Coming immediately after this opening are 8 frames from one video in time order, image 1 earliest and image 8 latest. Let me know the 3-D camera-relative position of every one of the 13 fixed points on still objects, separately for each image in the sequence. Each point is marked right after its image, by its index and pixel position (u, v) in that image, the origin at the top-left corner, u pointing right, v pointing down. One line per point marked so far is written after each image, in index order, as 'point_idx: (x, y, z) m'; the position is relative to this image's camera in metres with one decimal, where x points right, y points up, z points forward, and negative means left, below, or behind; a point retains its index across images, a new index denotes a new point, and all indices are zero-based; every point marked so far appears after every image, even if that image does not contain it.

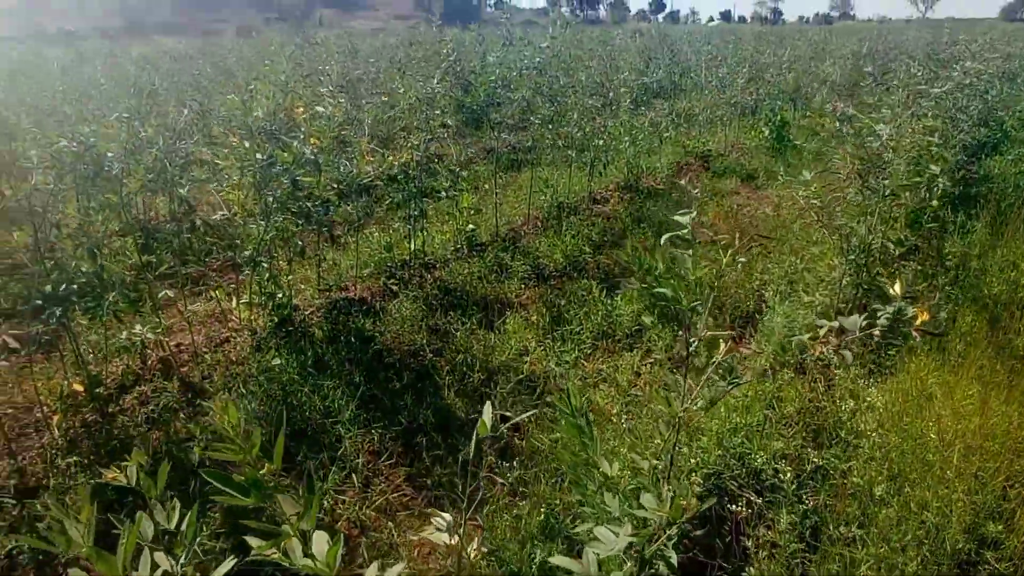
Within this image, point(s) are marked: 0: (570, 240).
0: (+0.5, +0.4, +5.4) m
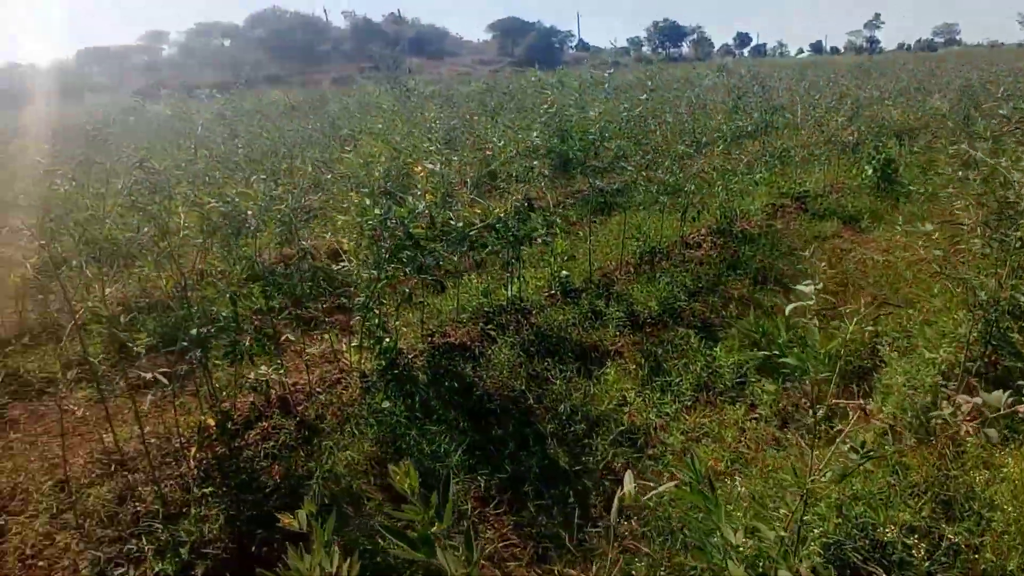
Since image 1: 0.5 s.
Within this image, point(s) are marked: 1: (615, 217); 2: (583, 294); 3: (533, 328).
0: (+1.3, 0.0, +5.3) m
1: (+1.2, +0.8, +7.2) m
2: (+0.6, -0.1, +5.2) m
3: (+0.2, -0.3, +4.6) m
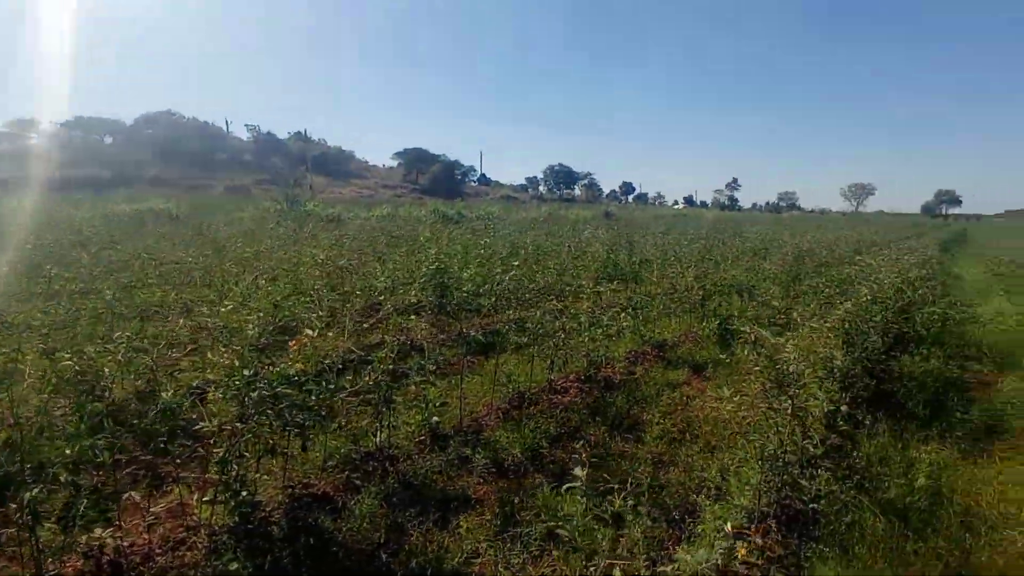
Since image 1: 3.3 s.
0: (+0.2, -1.3, +5.7) m
1: (-0.3, -0.9, +7.6) m
2: (-0.5, -1.3, +5.4) m
3: (-0.9, -1.5, +4.7) m
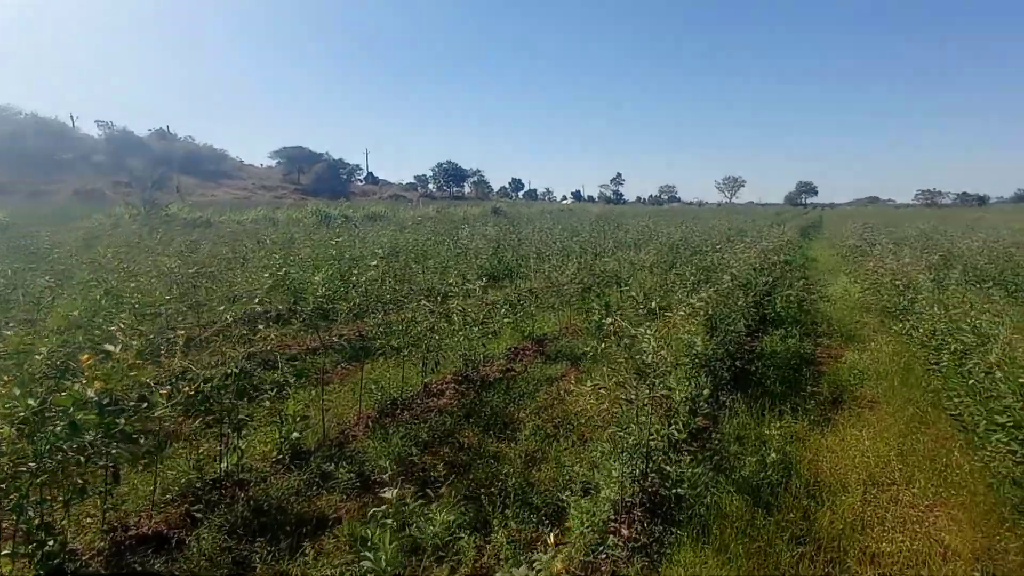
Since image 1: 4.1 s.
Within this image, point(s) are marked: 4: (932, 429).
0: (-1.0, -1.3, +5.4) m
1: (-1.7, -0.9, +7.2) m
2: (-1.6, -1.4, +5.0) m
3: (-1.9, -1.5, +4.3) m
4: (+4.1, -1.4, +6.0) m
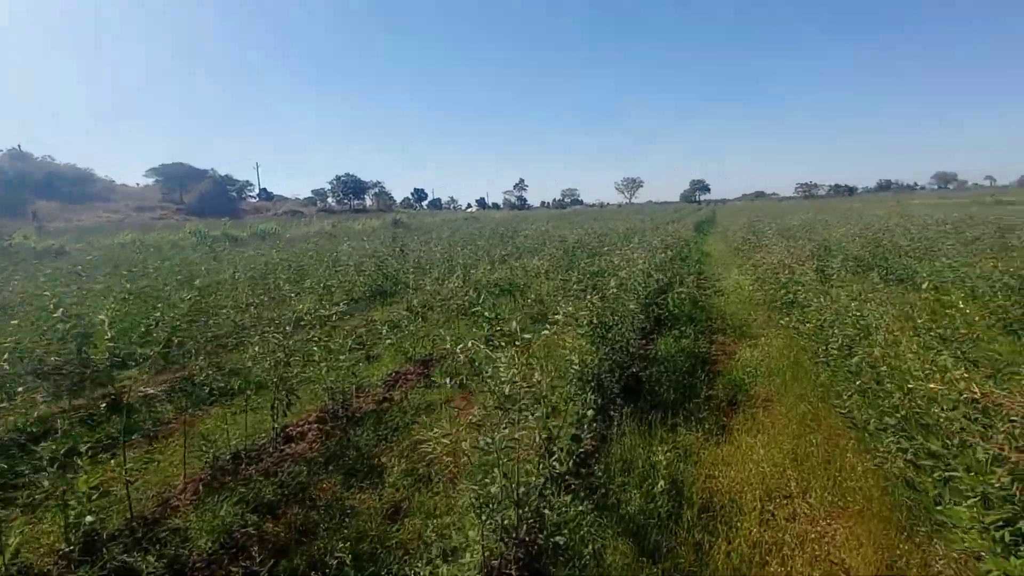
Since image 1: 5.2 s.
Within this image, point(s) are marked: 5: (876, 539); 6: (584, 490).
0: (-2.0, -1.6, +4.5) m
1: (-3.1, -1.3, +6.2) m
2: (-2.6, -1.7, +4.0) m
3: (-2.7, -1.8, +3.2) m
4: (+2.9, -1.3, +5.7) m
5: (+2.3, -1.6, +3.9) m
6: (+0.5, -1.4, +4.3) m
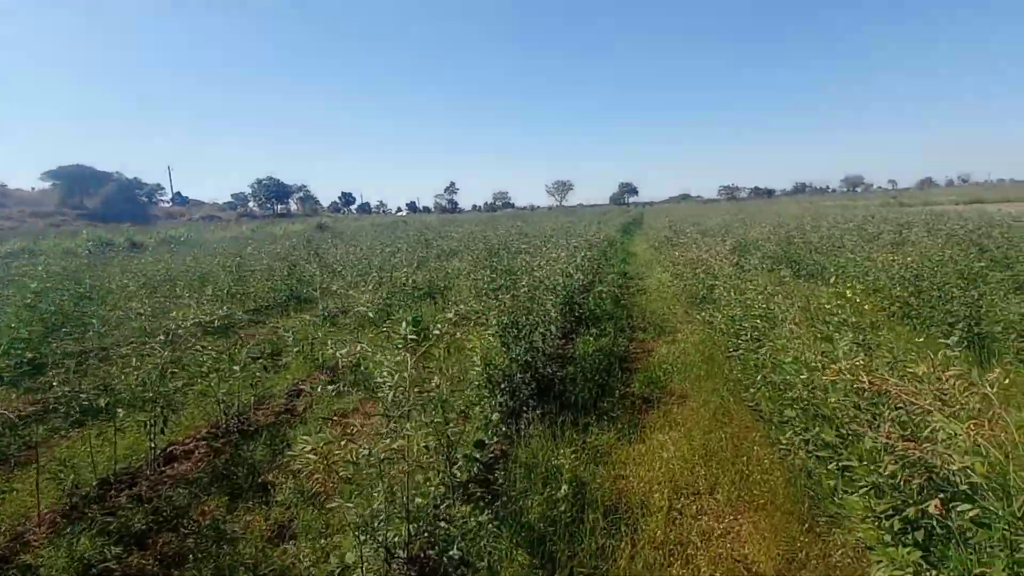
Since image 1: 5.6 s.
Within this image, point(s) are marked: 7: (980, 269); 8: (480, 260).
0: (-2.7, -1.6, +3.9) m
1: (-3.9, -1.3, +5.5) m
2: (-3.2, -1.7, +3.4) m
3: (-3.3, -1.8, +2.6) m
4: (+2.1, -1.2, +5.7) m
5: (+1.7, -1.6, +3.9) m
6: (-0.2, -1.4, +4.1) m
7: (+6.0, +0.2, +7.8) m
8: (-0.6, +0.6, +12.3) m
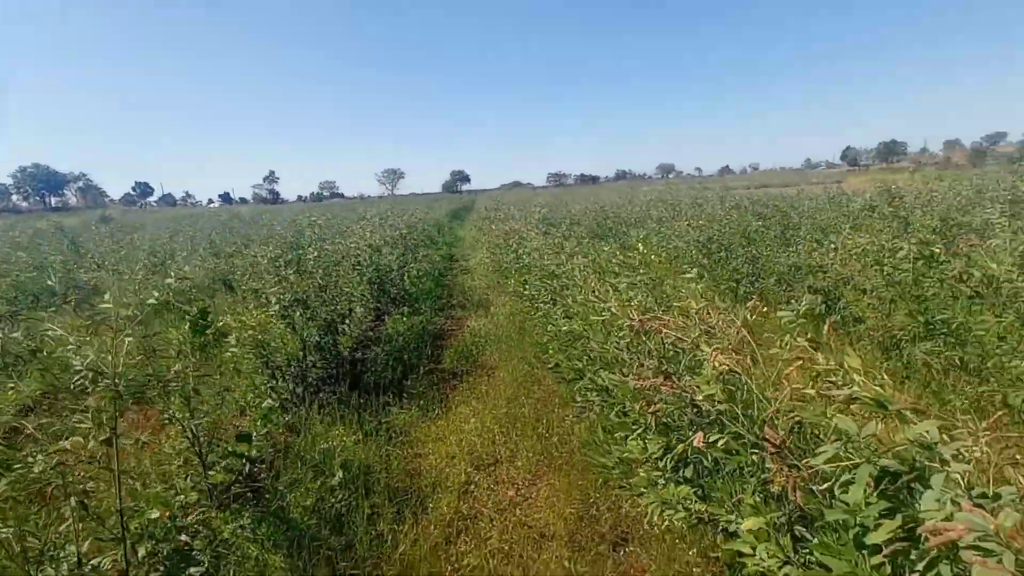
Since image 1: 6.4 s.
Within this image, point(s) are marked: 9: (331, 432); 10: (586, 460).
0: (-3.9, -1.6, +2.7) m
1: (-5.5, -1.3, +3.9) m
2: (-4.3, -1.7, +2.0) m
3: (-4.1, -1.8, +1.3) m
4: (+0.3, -0.9, +5.6) m
5: (+0.4, -1.2, +3.7) m
6: (-1.5, -1.2, +3.4) m
7: (+3.4, +0.8, +8.6) m
8: (-4.2, +0.8, +11.3) m
9: (-1.3, -1.0, +4.4) m
10: (+0.5, -1.1, +4.0) m
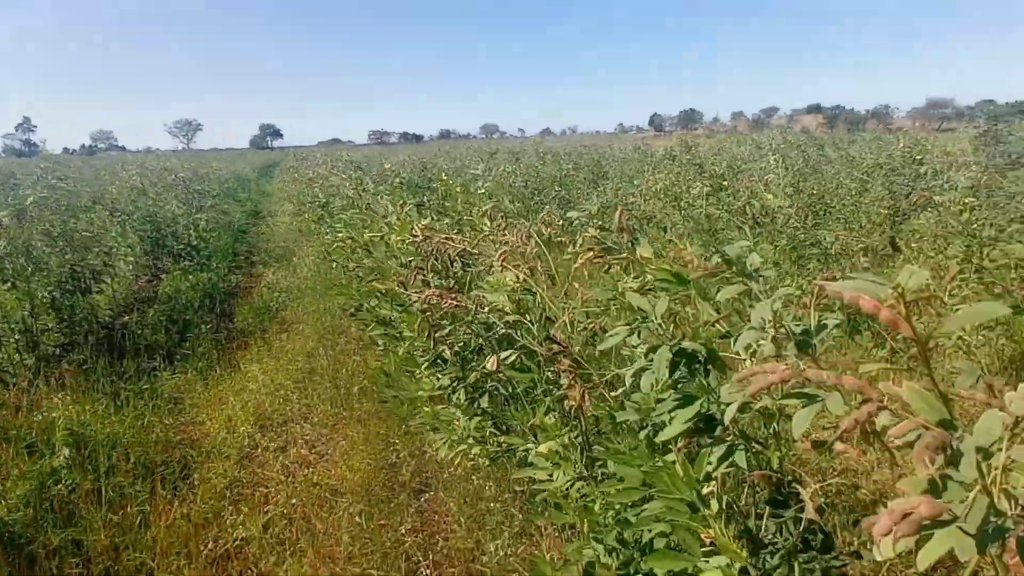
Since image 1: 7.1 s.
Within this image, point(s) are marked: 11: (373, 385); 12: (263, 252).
0: (-4.6, -1.4, +1.2) m
1: (-6.4, -1.2, +2.0) m
2: (-4.8, -1.6, +0.5) m
3: (-4.4, -1.7, -0.2) m
4: (-1.4, -0.4, +5.1) m
5: (-0.8, -0.8, +3.3) m
6: (-2.5, -0.9, +2.6) m
7: (+0.8, +1.6, +8.7) m
8: (-7.2, +1.3, +9.3) m
9: (-2.5, -0.7, +3.5) m
10: (-0.7, -0.7, +3.7) m
11: (-0.9, -0.6, +4.0) m
12: (-3.6, +0.5, +8.8) m
